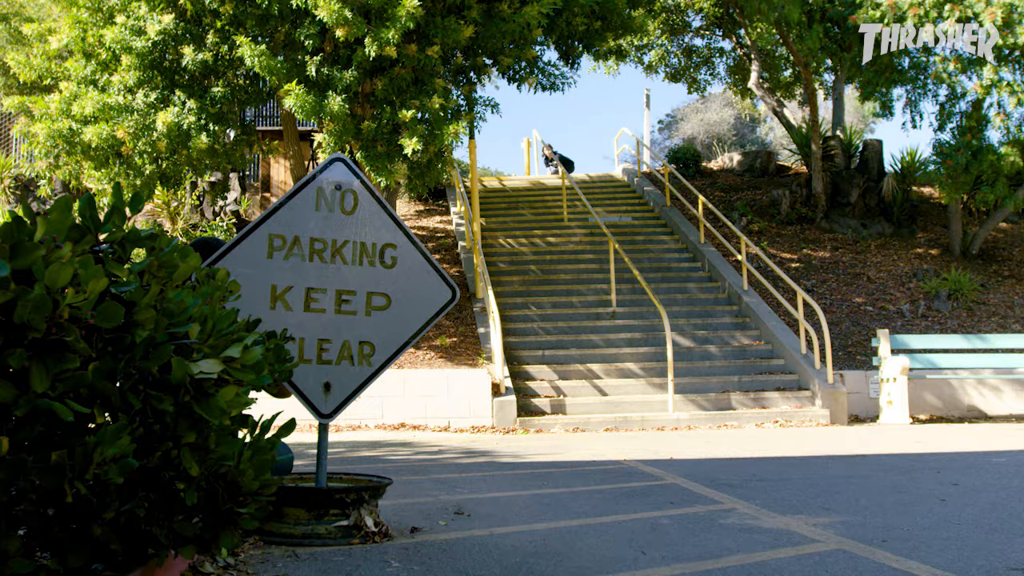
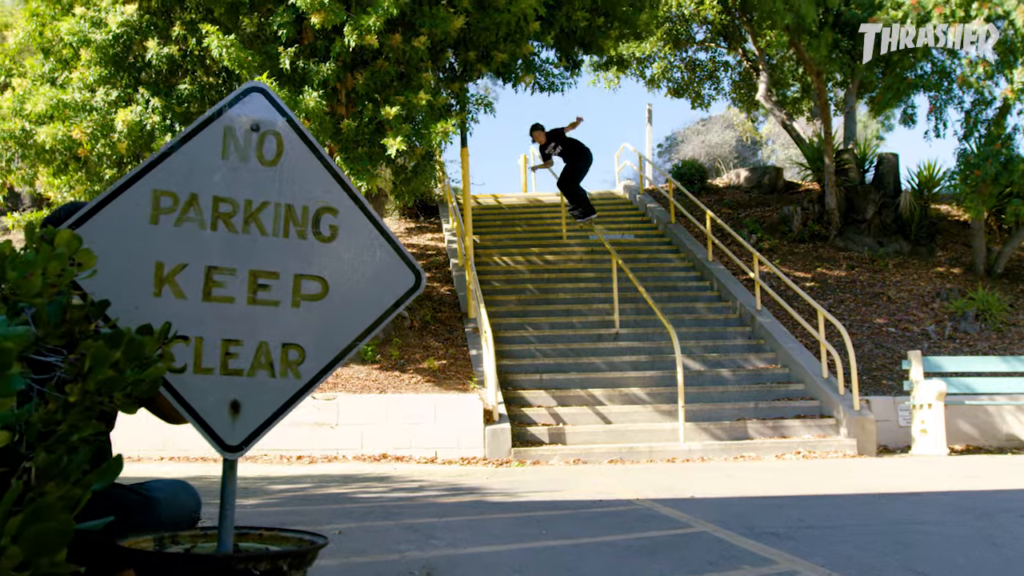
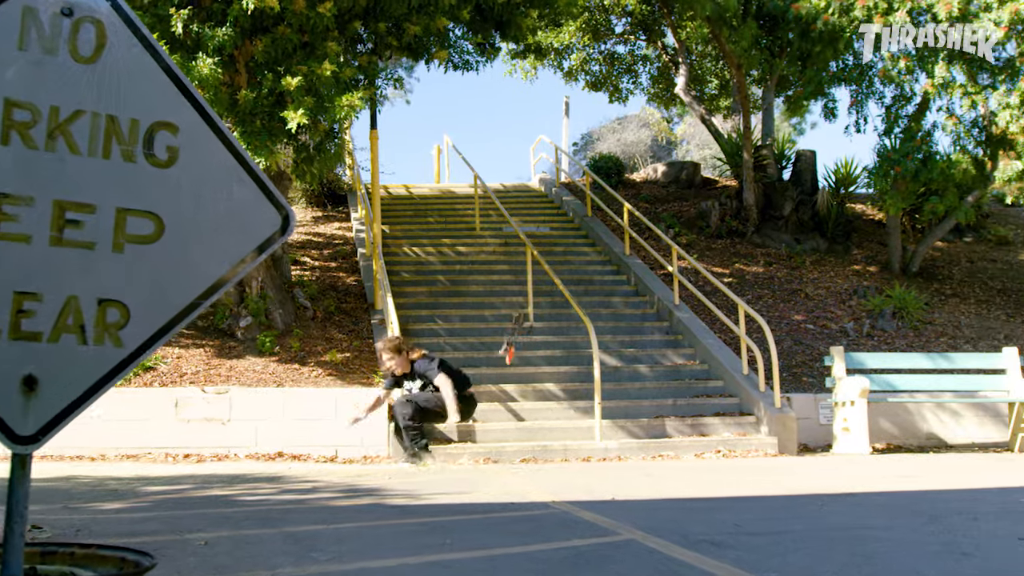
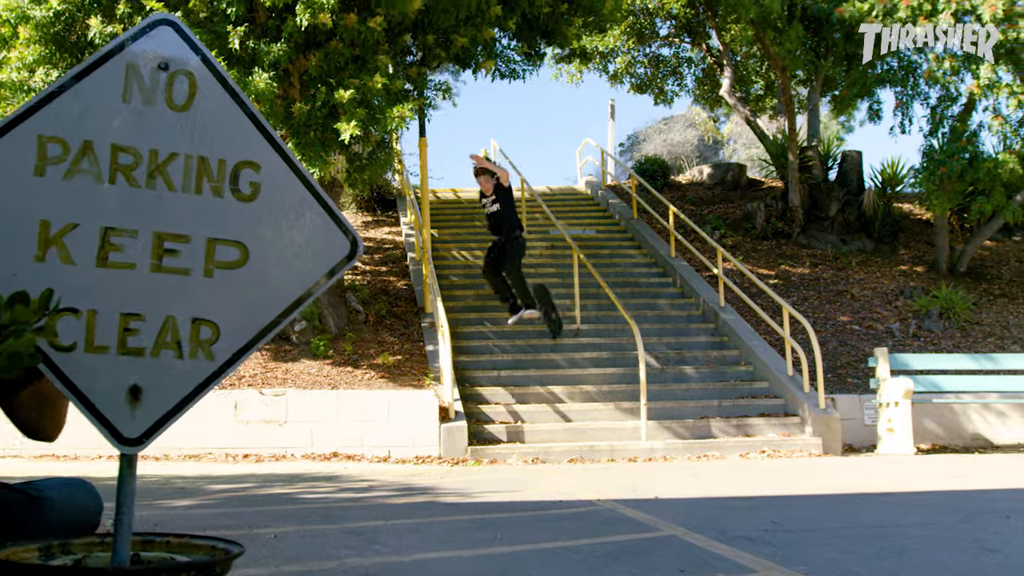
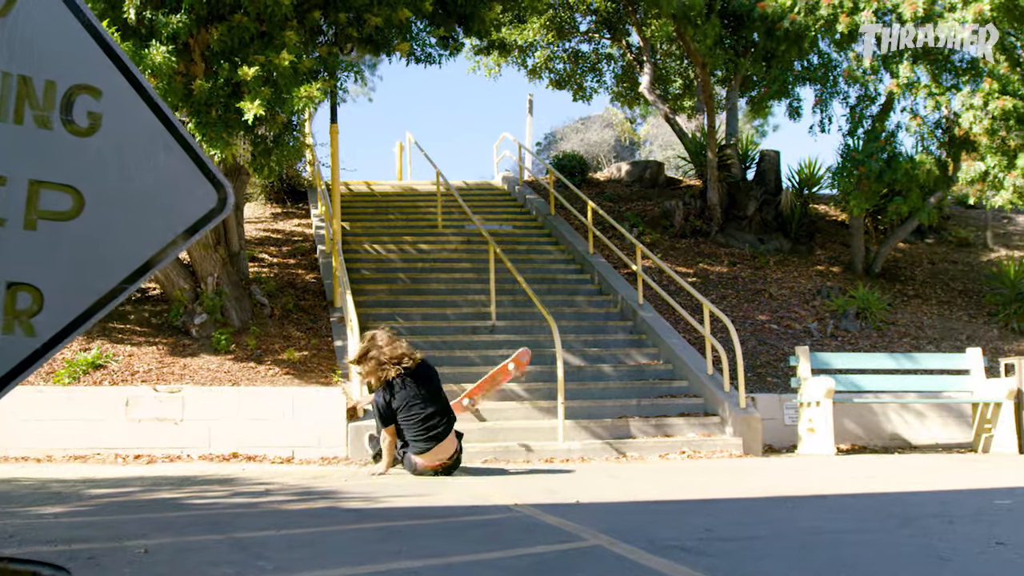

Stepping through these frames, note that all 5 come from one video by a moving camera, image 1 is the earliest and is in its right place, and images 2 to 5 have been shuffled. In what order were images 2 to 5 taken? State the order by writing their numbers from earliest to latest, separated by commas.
2, 4, 3, 5
